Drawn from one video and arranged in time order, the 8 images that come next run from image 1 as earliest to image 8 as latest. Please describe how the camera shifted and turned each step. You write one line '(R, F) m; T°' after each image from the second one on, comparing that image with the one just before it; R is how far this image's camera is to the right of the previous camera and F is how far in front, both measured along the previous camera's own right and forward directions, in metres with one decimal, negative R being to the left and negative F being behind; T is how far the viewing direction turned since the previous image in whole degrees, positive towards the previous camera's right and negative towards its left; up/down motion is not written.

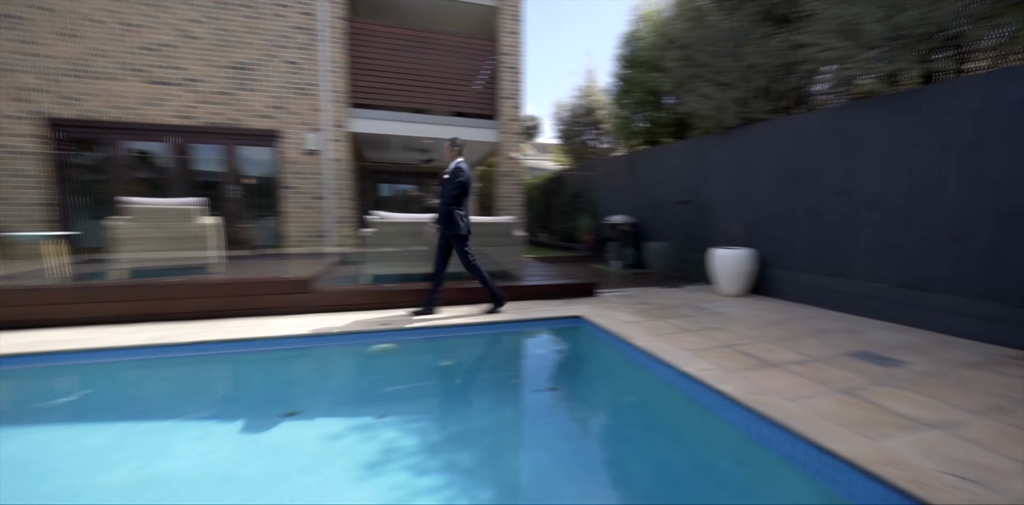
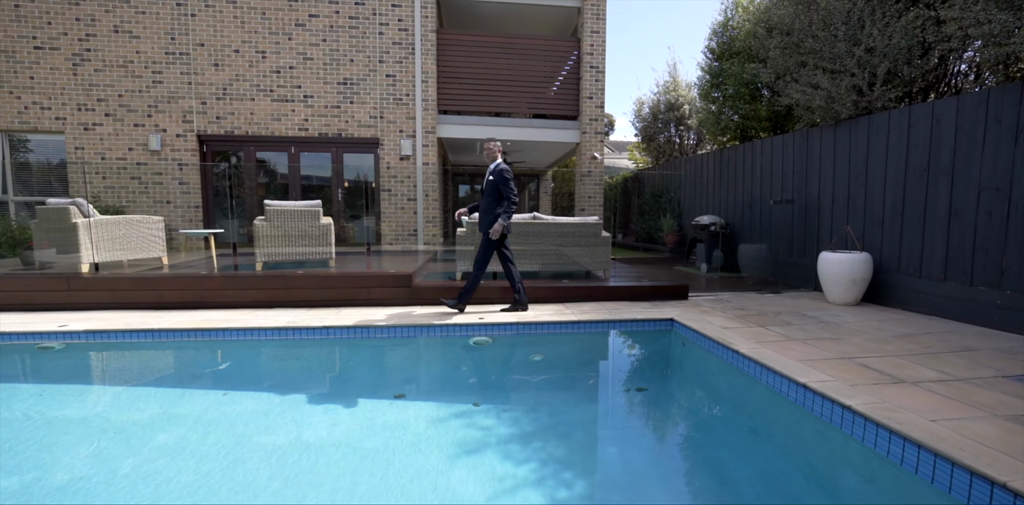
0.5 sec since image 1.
(-0.2, -0.1) m; -10°
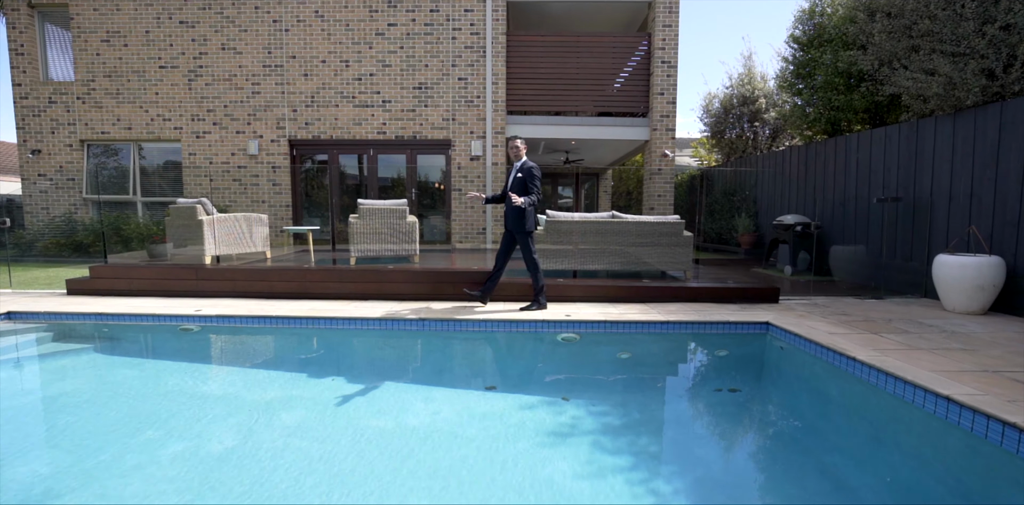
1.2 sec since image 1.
(-0.4, -0.1) m; -7°
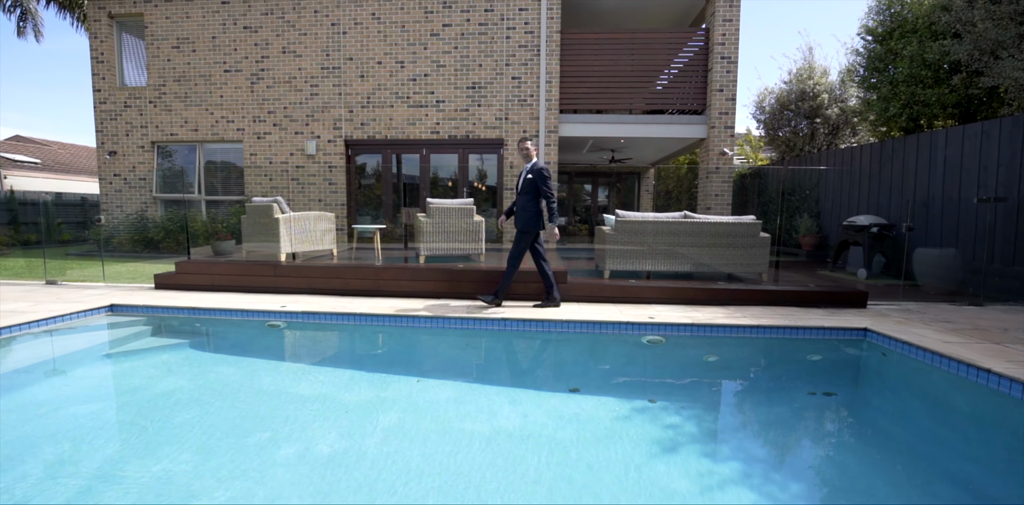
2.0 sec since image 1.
(-0.6, 0.0) m; -3°
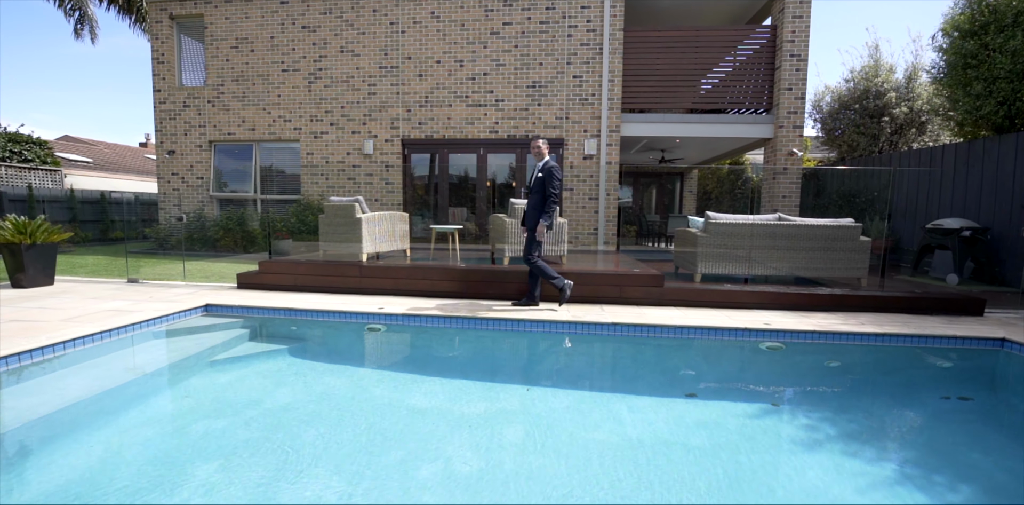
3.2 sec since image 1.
(-1.0, +0.1) m; -1°
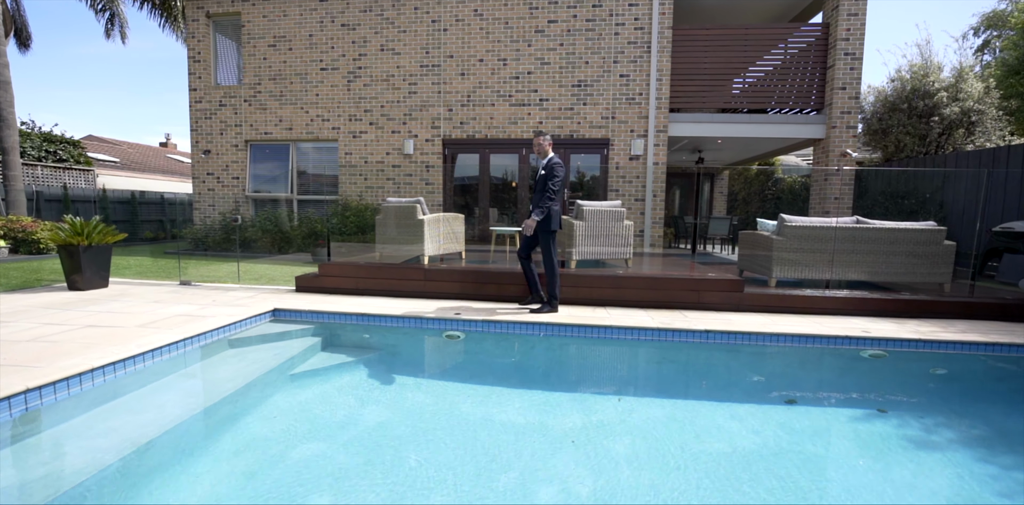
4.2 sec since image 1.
(-0.8, +0.1) m; 0°
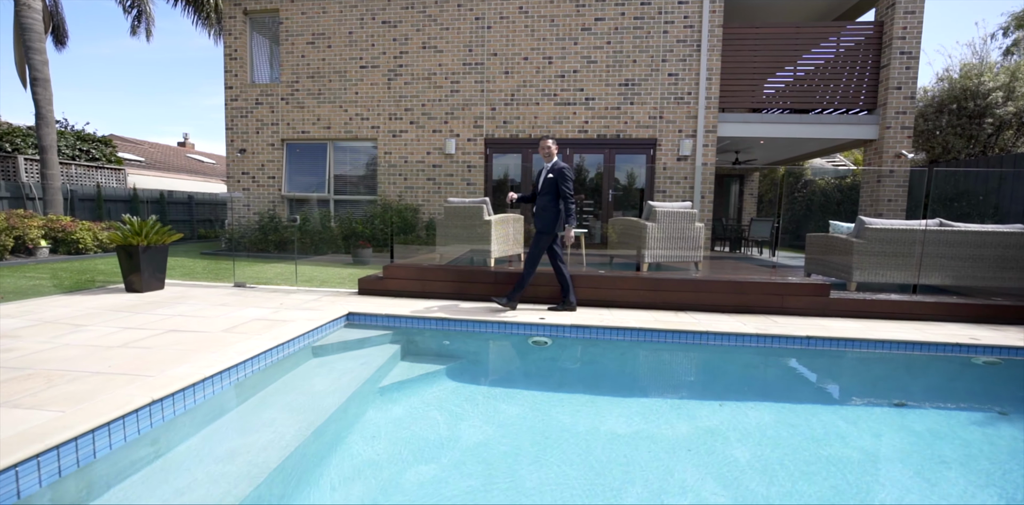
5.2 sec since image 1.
(-0.8, +0.1) m; 0°
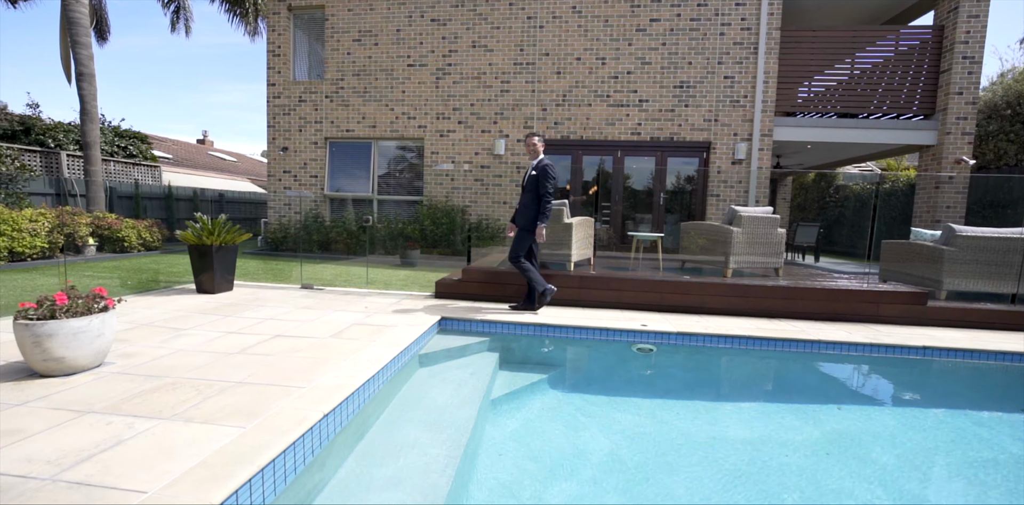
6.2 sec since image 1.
(-1.0, +0.1) m; 0°
